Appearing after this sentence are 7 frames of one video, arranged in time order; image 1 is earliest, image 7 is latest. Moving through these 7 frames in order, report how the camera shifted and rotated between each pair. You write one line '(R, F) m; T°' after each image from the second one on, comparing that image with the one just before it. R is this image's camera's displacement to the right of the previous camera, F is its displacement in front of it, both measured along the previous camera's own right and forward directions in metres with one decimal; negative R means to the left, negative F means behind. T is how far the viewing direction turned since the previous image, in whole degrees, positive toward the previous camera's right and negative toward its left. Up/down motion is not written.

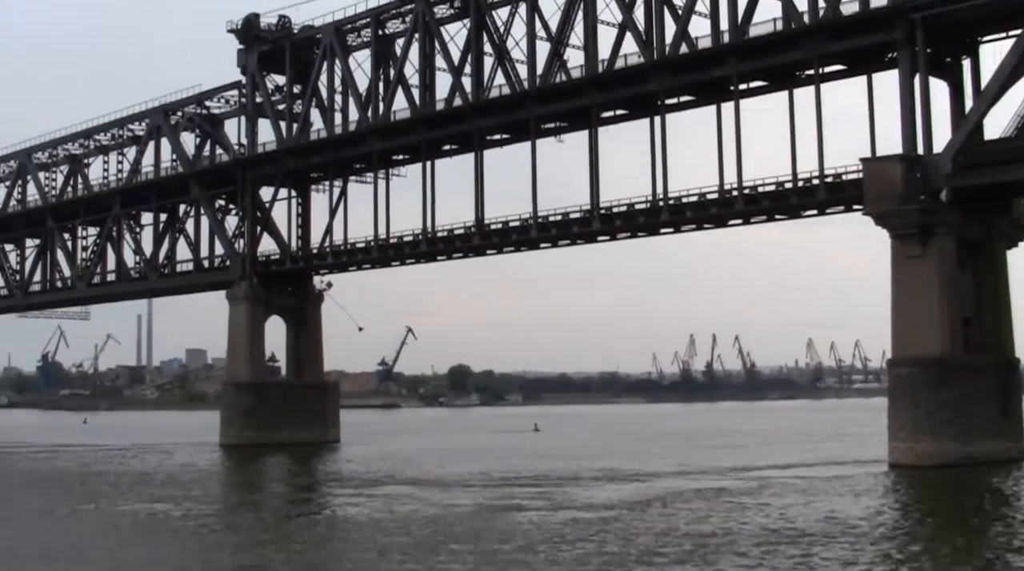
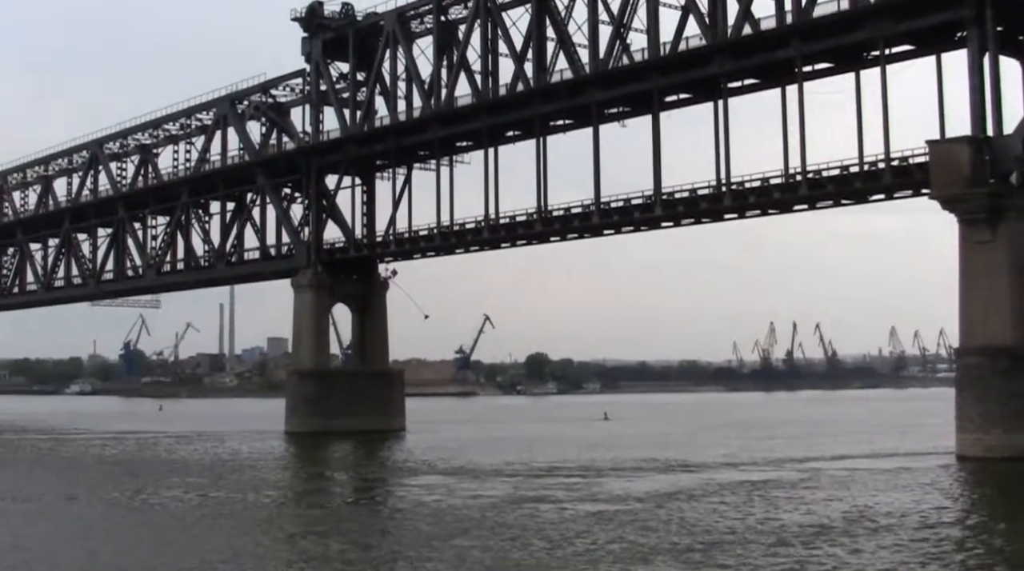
(+0.8, +0.5) m; -4°
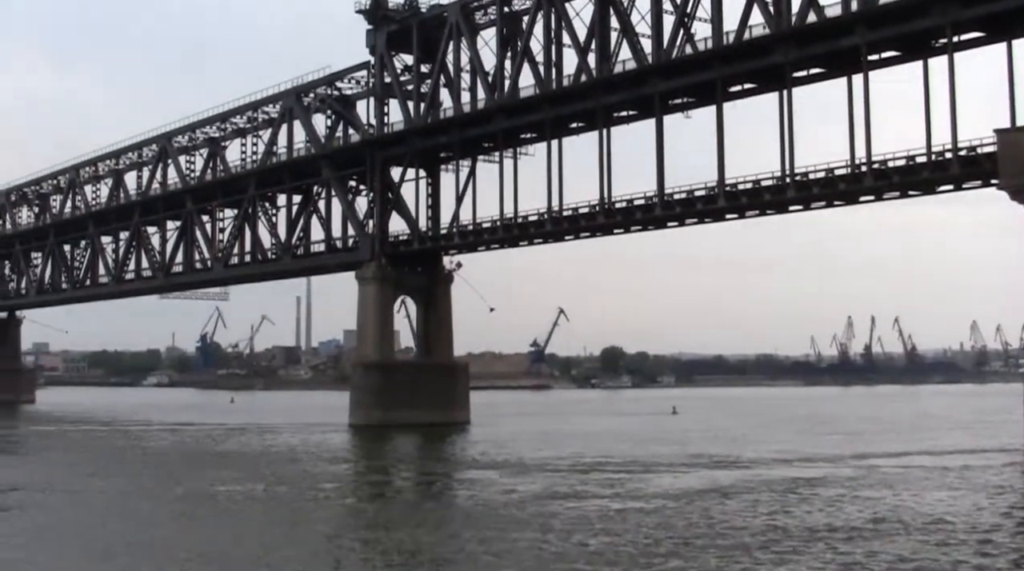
(+0.7, +0.4) m; -3°
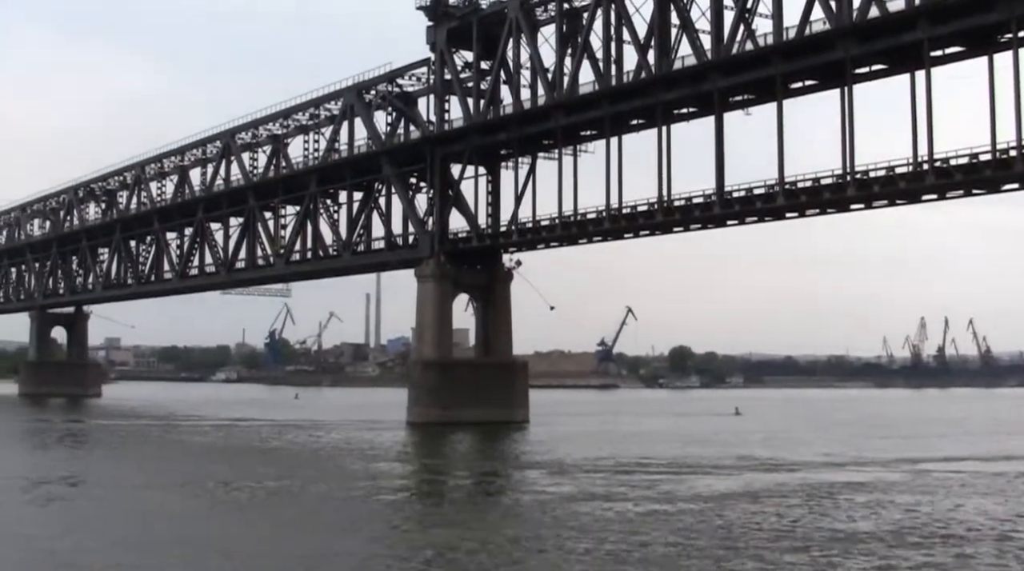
(+0.6, +0.3) m; -3°
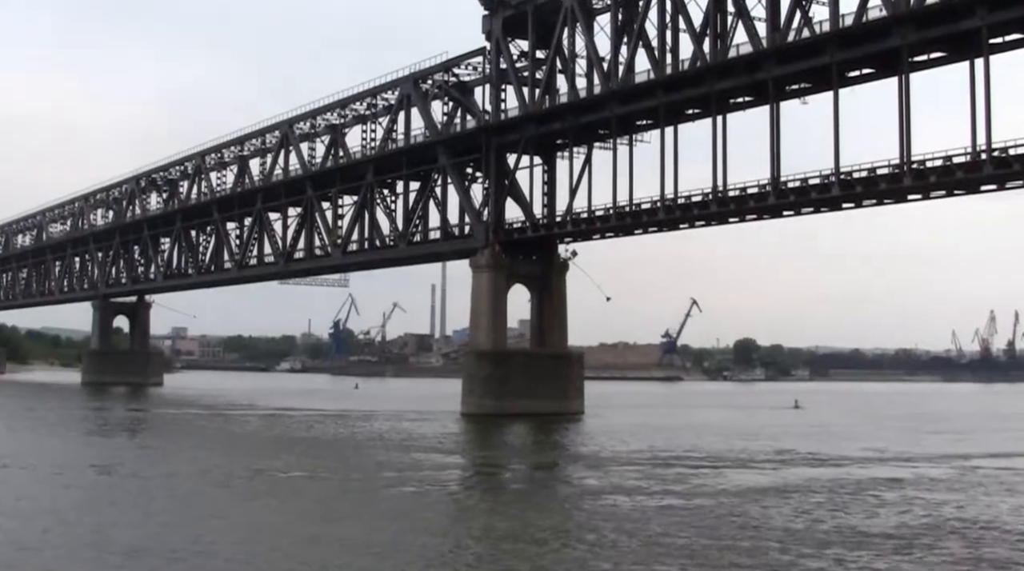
(+0.6, +0.1) m; -3°
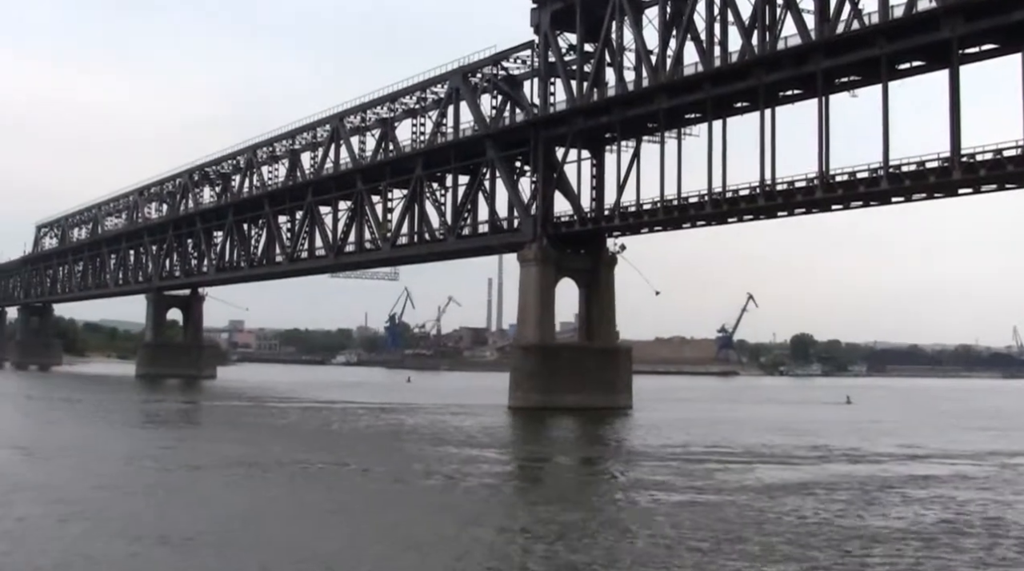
(+0.5, -0.1) m; -3°
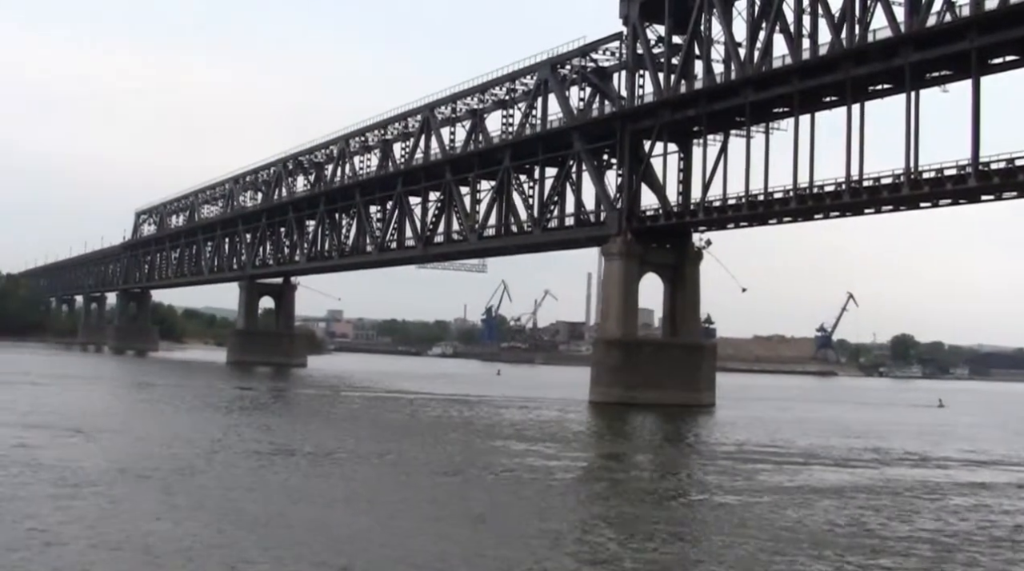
(+1.0, +0.1) m; -5°
